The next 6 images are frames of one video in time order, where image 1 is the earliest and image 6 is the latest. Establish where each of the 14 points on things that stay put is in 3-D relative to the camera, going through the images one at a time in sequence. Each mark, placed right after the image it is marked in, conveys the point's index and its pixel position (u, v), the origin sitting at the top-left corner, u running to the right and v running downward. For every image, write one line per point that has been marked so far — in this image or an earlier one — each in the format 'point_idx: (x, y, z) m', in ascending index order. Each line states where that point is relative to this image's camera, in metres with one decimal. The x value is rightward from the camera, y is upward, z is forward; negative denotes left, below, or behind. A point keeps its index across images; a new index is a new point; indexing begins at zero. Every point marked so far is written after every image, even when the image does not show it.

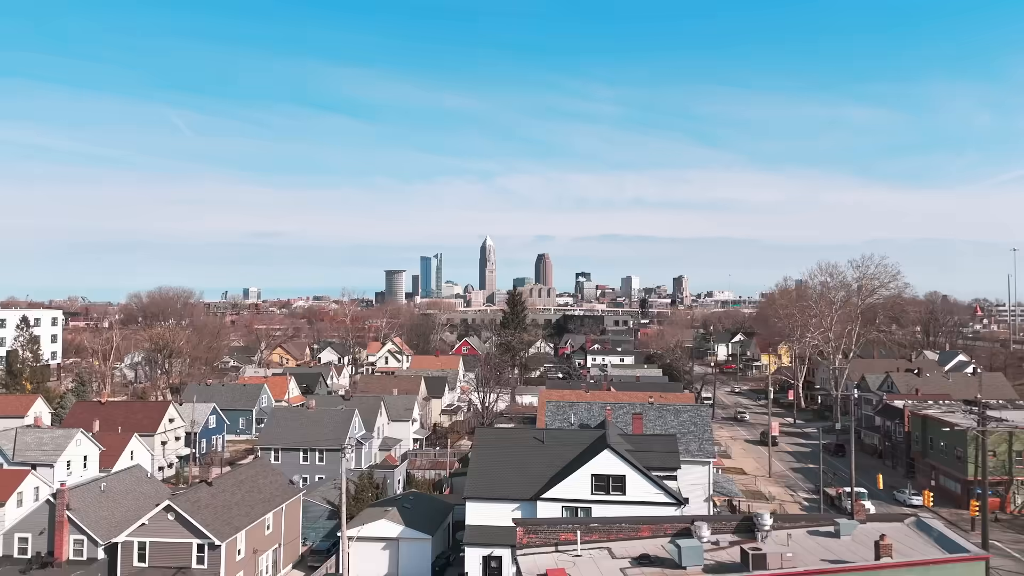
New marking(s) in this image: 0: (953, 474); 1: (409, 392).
0: (+8.8, -3.7, +12.9) m
1: (-2.9, -3.0, +18.1) m
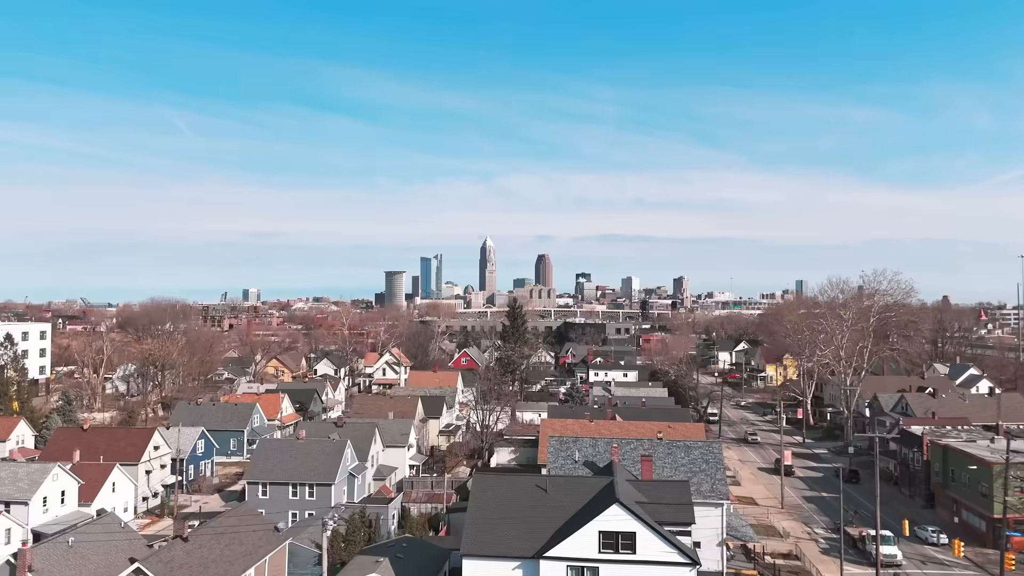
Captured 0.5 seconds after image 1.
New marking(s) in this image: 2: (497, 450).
0: (+8.9, -4.2, +12.2) m
1: (-2.9, -3.5, +17.4) m
2: (-0.4, -4.4, +17.5) m
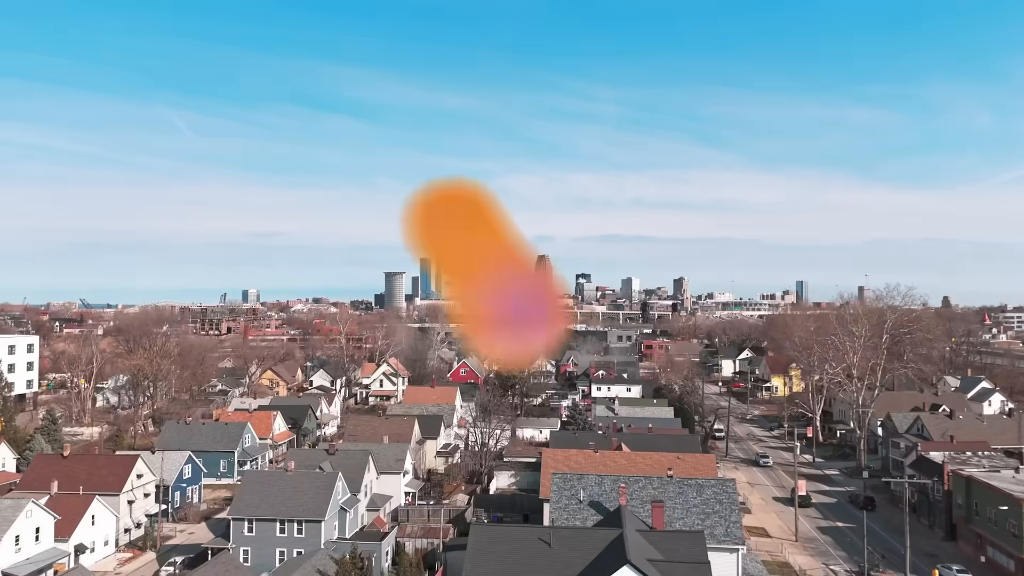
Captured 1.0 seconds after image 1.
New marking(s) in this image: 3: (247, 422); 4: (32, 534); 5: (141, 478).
0: (+8.9, -4.7, +11.5) m
1: (-2.9, -3.9, +16.8) m
2: (-0.4, -4.9, +16.9) m
3: (-8.0, -4.1, +19.5) m
4: (-8.7, -4.5, +11.7) m
5: (-8.4, -4.3, +14.5) m
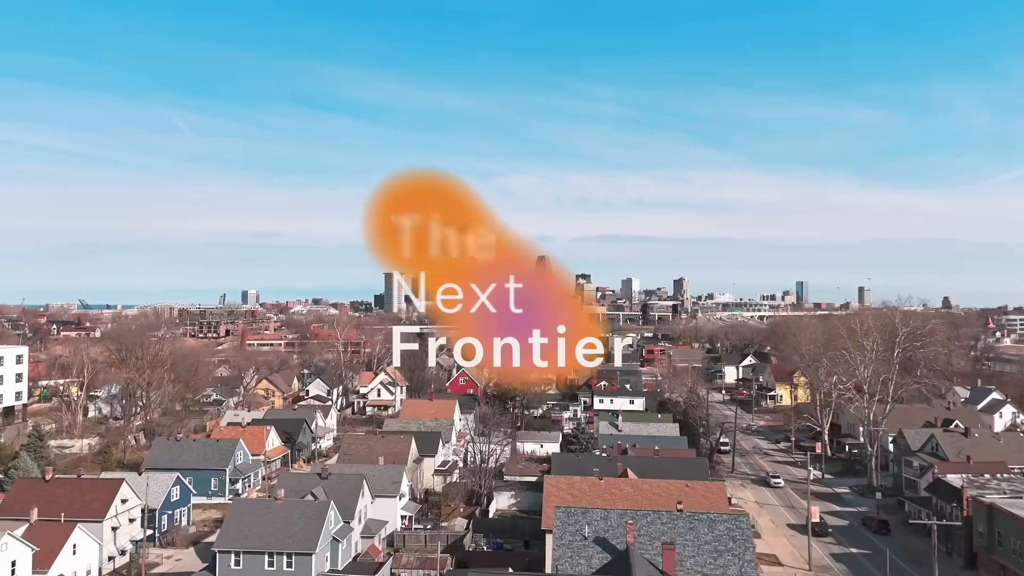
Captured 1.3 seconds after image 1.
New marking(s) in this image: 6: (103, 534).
0: (+8.9, -5.0, +10.9) m
1: (-2.9, -4.3, +16.2) m
2: (-0.4, -5.2, +16.3) m
3: (-8.0, -4.4, +18.9) m
4: (-8.7, -4.8, +11.1) m
5: (-8.4, -4.6, +13.9) m
6: (-8.4, -5.1, +13.2) m
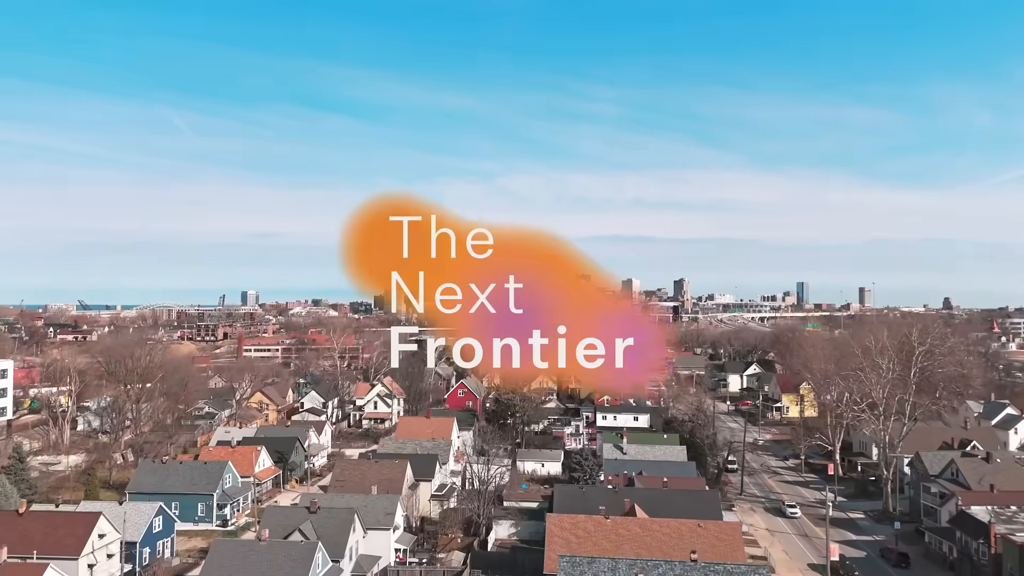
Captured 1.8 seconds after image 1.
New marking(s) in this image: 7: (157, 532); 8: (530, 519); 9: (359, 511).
0: (+8.9, -5.5, +10.2) m
1: (-2.9, -4.7, +15.4) m
2: (-0.4, -5.7, +15.5) m
3: (-8.0, -4.9, +18.1) m
4: (-8.7, -5.3, +10.3) m
5: (-8.4, -5.1, +13.1) m
6: (-8.4, -5.5, +12.5) m
7: (-8.1, -5.5, +14.5) m
8: (+0.4, -5.7, +15.8) m
9: (-3.2, -4.7, +13.4) m
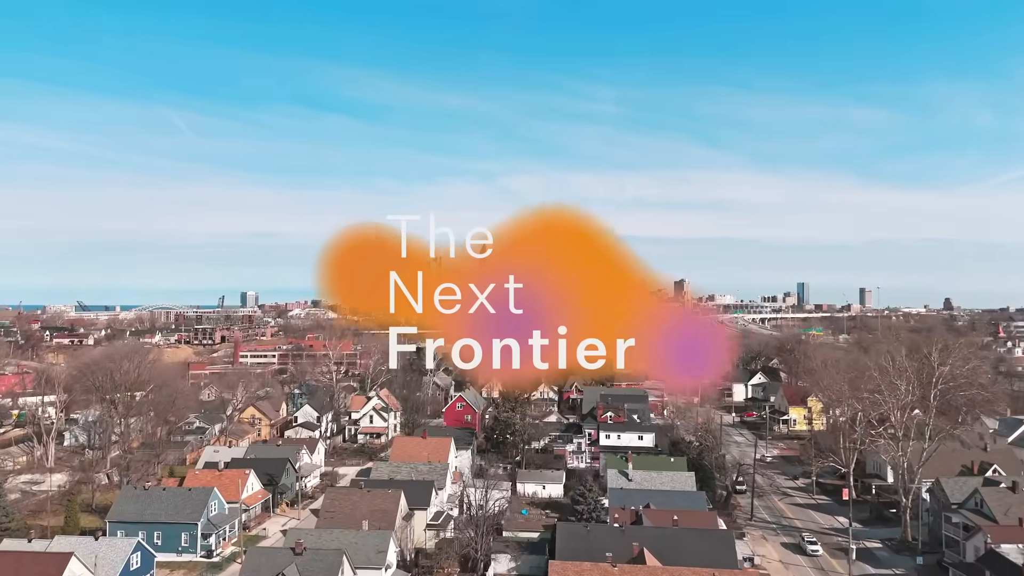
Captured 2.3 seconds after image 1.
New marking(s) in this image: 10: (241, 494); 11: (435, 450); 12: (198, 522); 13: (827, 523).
0: (+8.9, -6.0, +9.3) m
1: (-2.9, -5.2, +14.6) m
2: (-0.4, -6.2, +14.7) m
3: (-8.0, -5.4, +17.3) m
4: (-8.7, -5.8, +9.5) m
5: (-8.4, -5.6, +12.3) m
6: (-8.5, -6.0, +11.6) m
7: (-8.1, -6.0, +13.7) m
8: (+0.4, -6.2, +15.0) m
9: (-3.2, -5.1, +12.6) m
10: (-7.6, -5.8, +18.0) m
11: (-2.4, -5.0, +20.0) m
12: (-8.1, -6.0, +16.4) m
13: (+9.0, -6.7, +18.3) m
